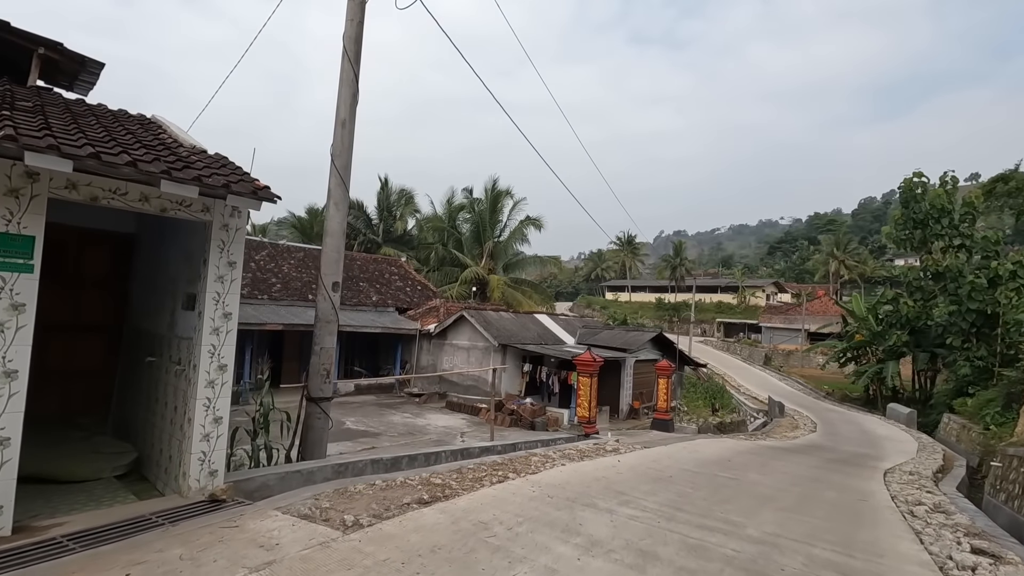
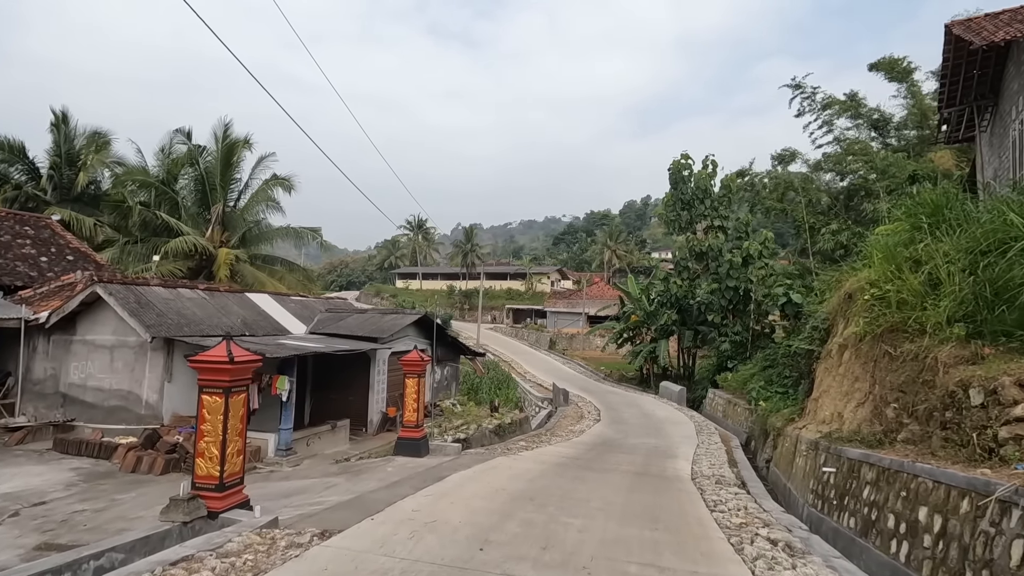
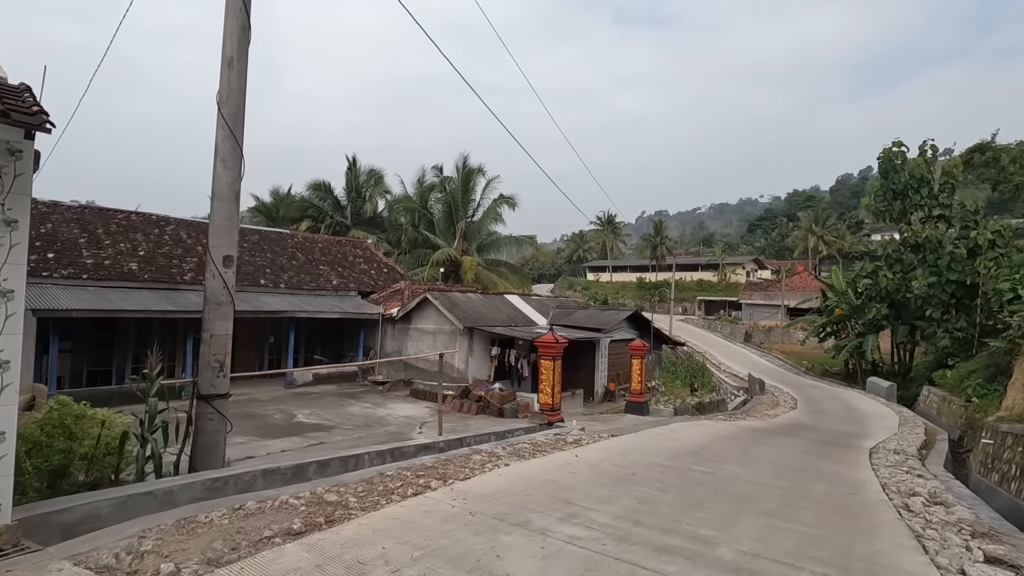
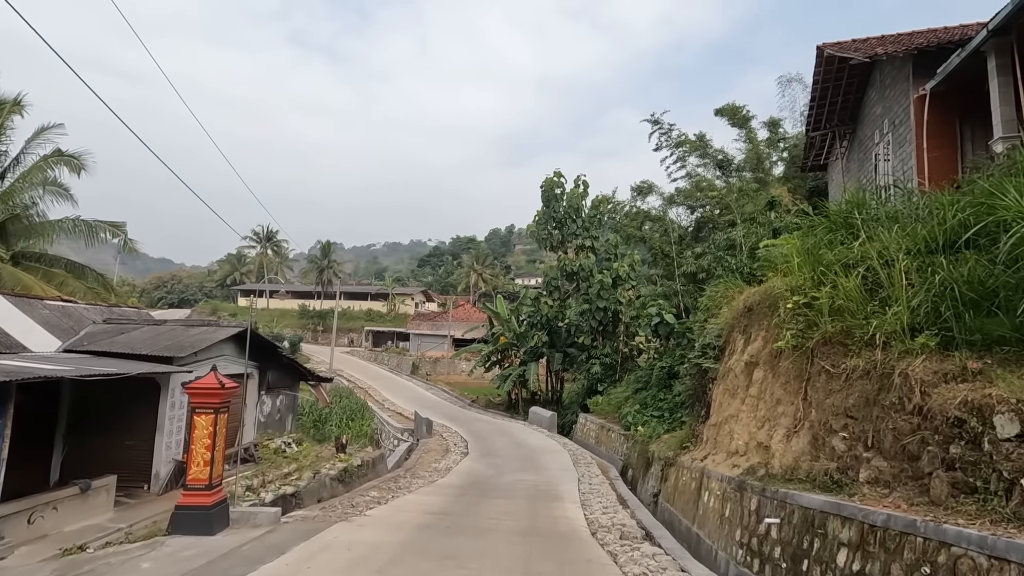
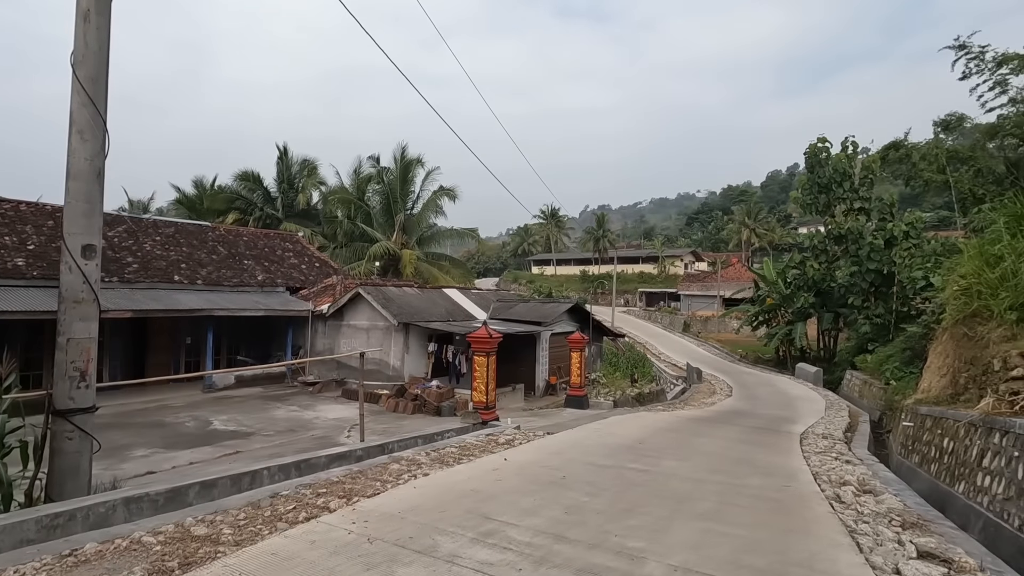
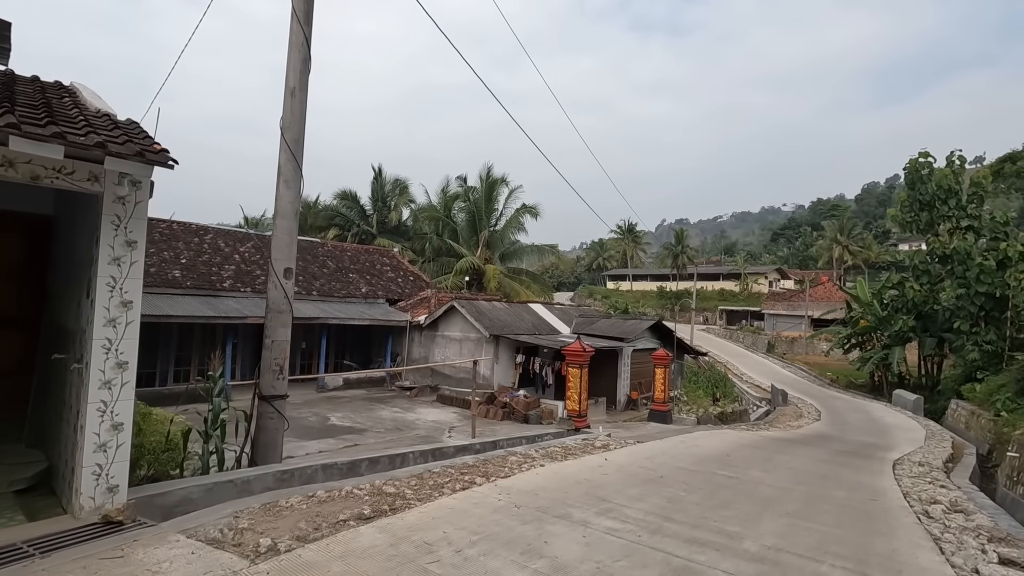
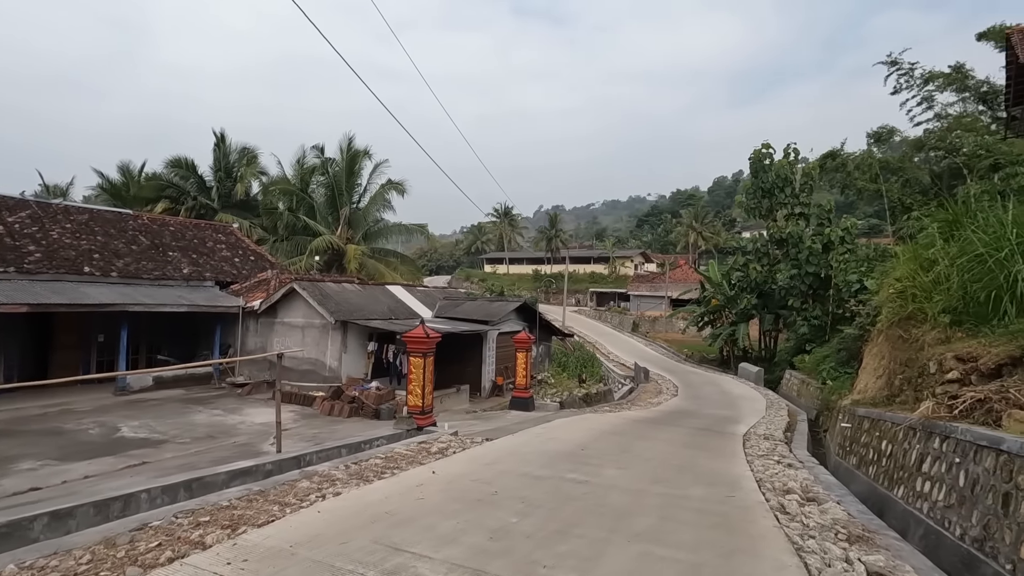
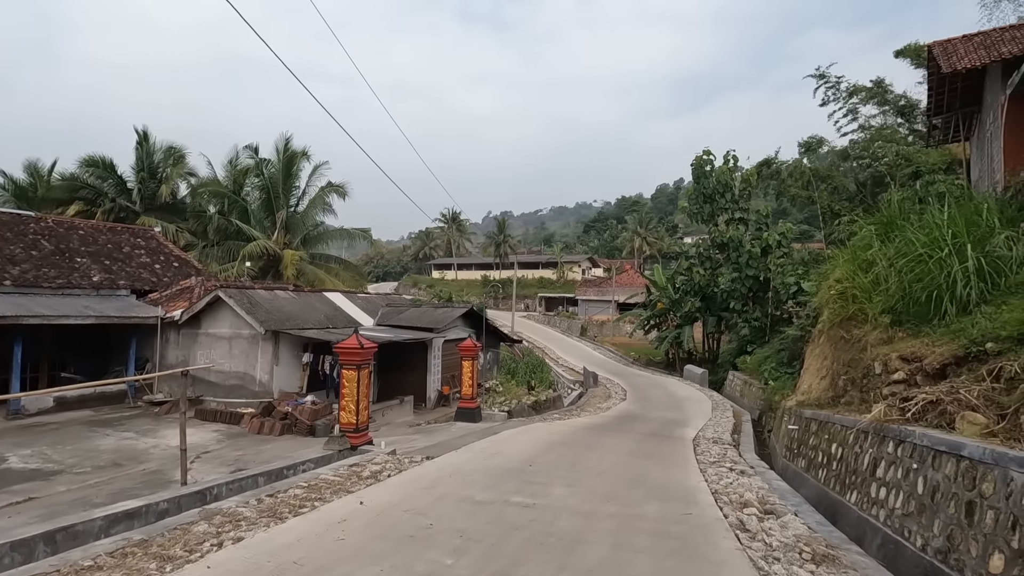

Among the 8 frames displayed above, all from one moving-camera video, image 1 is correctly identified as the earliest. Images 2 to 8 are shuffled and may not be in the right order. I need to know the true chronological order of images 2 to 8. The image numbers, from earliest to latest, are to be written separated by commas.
6, 3, 5, 7, 8, 2, 4
